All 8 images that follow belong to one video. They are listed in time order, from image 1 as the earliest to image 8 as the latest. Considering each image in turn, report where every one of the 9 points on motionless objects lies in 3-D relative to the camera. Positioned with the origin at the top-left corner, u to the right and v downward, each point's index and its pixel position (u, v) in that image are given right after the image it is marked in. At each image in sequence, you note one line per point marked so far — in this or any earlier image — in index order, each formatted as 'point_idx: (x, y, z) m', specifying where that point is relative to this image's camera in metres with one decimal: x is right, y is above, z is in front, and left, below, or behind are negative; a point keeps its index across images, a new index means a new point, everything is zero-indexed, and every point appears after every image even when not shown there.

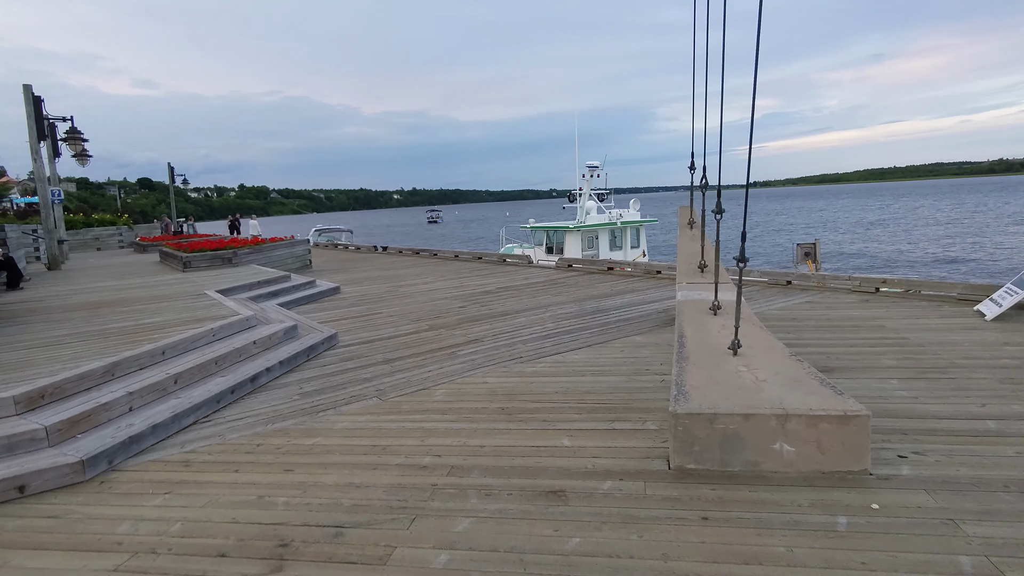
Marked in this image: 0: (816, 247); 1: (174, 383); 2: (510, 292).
0: (+4.7, +0.6, +10.2) m
1: (-2.2, -0.6, +4.4) m
2: (0.0, -0.1, +8.9) m
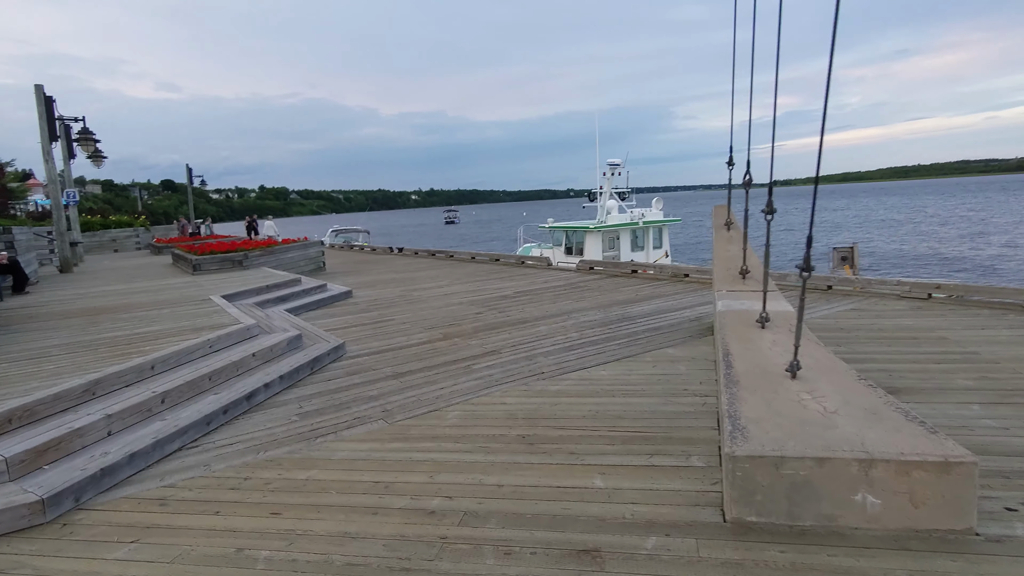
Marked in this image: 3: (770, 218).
0: (+5.0, +0.6, +9.7) m
1: (-2.1, -0.7, +4.0) m
2: (+0.2, -0.1, +8.4) m
3: (+1.4, +0.4, +3.6) m
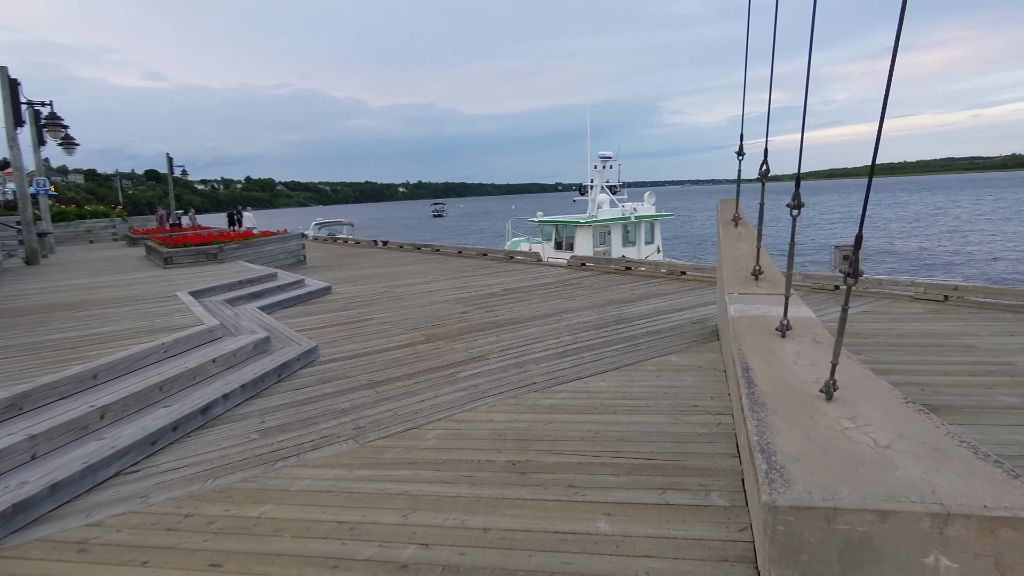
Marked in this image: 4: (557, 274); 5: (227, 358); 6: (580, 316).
0: (+4.8, +0.6, +9.3) m
1: (-2.2, -0.7, +3.5) m
2: (+0.1, -0.1, +7.9) m
3: (+1.4, +0.4, +3.2) m
4: (+0.7, +0.2, +9.8) m
5: (-2.0, -0.5, +4.6) m
6: (+0.7, -0.3, +6.4) m
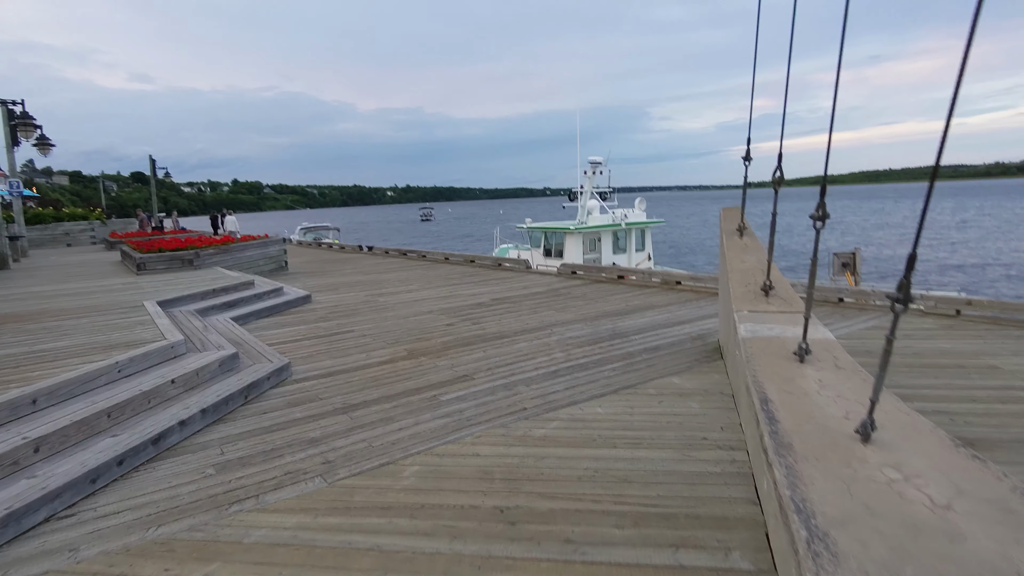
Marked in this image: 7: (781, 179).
0: (+4.6, +0.4, +9.0) m
1: (-2.2, -0.8, +3.1) m
2: (-0.1, -0.2, +7.6) m
3: (+1.3, +0.3, +2.8) m
4: (+0.5, +0.1, +9.5) m
5: (-2.1, -0.6, +4.2) m
6: (+0.5, -0.4, +6.0) m
7: (+1.5, +0.6, +3.7) m
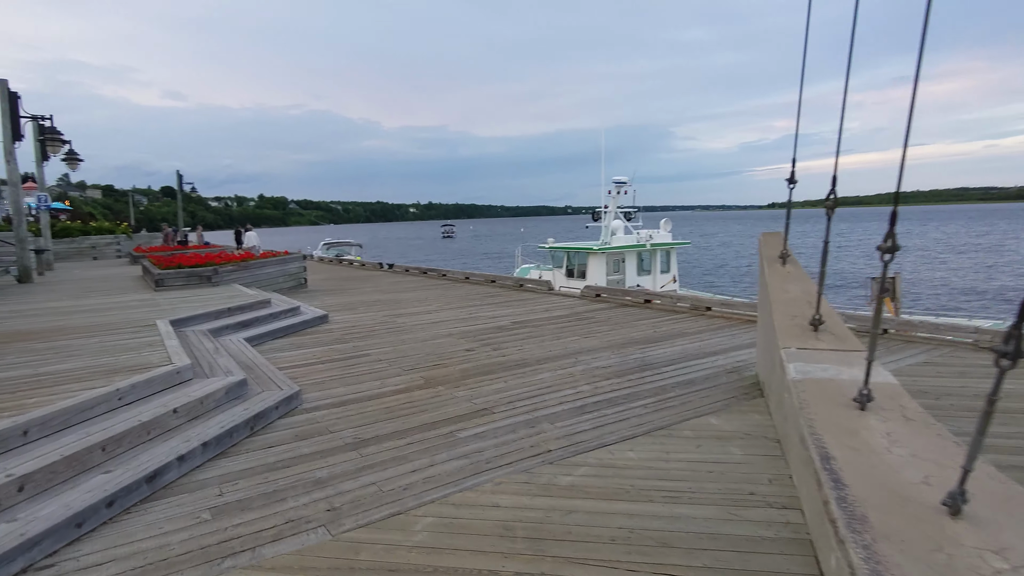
0: (+4.9, +0.1, +8.6) m
1: (-2.1, -0.9, +2.8) m
2: (+0.2, -0.5, +7.3) m
3: (+1.4, +0.1, +2.5) m
4: (+0.8, -0.2, +9.2) m
5: (-1.9, -0.7, +4.0) m
6: (+0.7, -0.6, +5.7) m
7: (+1.6, +0.4, +3.3) m
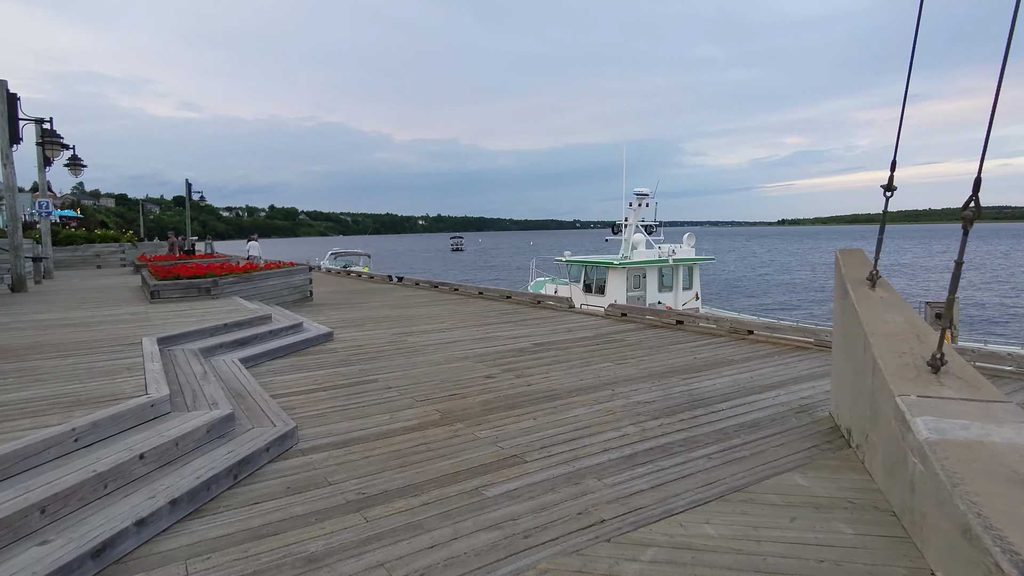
0: (+5.2, -0.2, +7.8) m
1: (-1.9, -0.9, +2.2) m
2: (+0.4, -0.7, +6.6) m
3: (+1.6, 0.0, +1.8) m
4: (+1.1, -0.5, +8.5) m
5: (-1.7, -0.8, +3.3) m
6: (+1.0, -0.8, +5.0) m
7: (+1.8, +0.3, +2.6) m
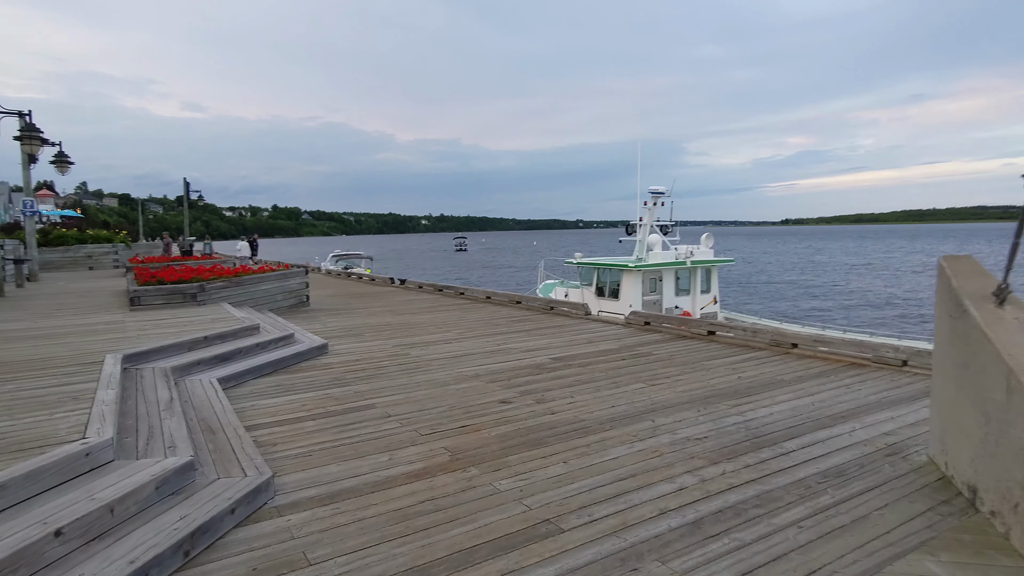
0: (+5.3, -0.3, +7.0) m
1: (-1.8, -1.0, +1.4) m
2: (+0.6, -0.7, +5.8) m
3: (+1.7, -0.1, +1.0) m
4: (+1.2, -0.5, +7.7) m
5: (-1.6, -0.9, +2.5) m
6: (+1.1, -0.9, +4.2) m
7: (+1.9, +0.2, +1.8) m
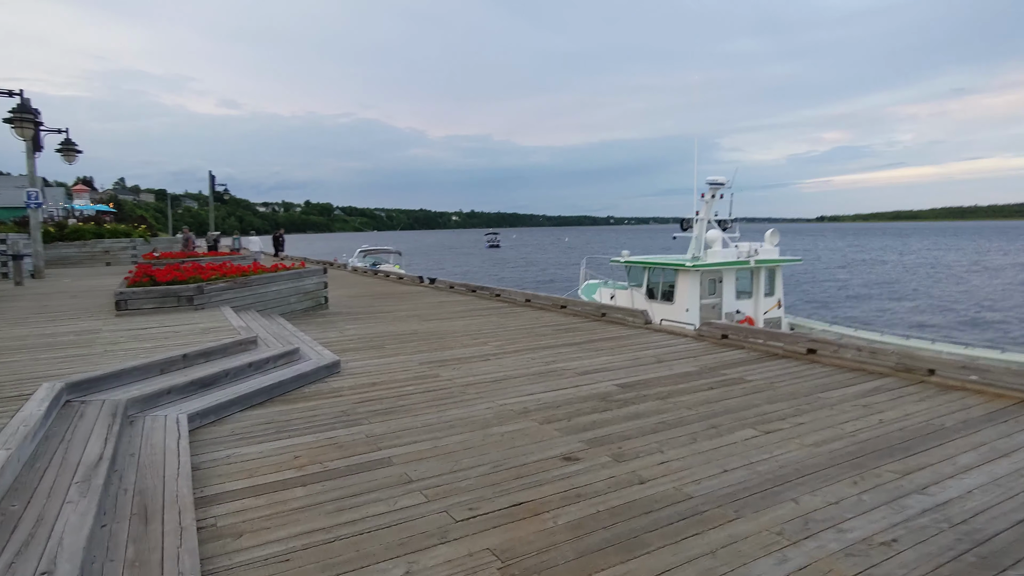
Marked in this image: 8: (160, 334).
0: (+5.8, -0.4, +5.4) m
1: (-1.6, -1.1, +0.1) m
2: (+1.0, -0.8, +4.4) m
3: (+1.9, -0.2, -0.4) m
4: (+1.7, -0.6, +6.2) m
5: (-1.3, -1.0, +1.2) m
6: (+1.4, -0.9, +2.8) m
7: (+2.2, +0.1, +0.4) m
8: (-3.2, -0.4, +6.0) m
